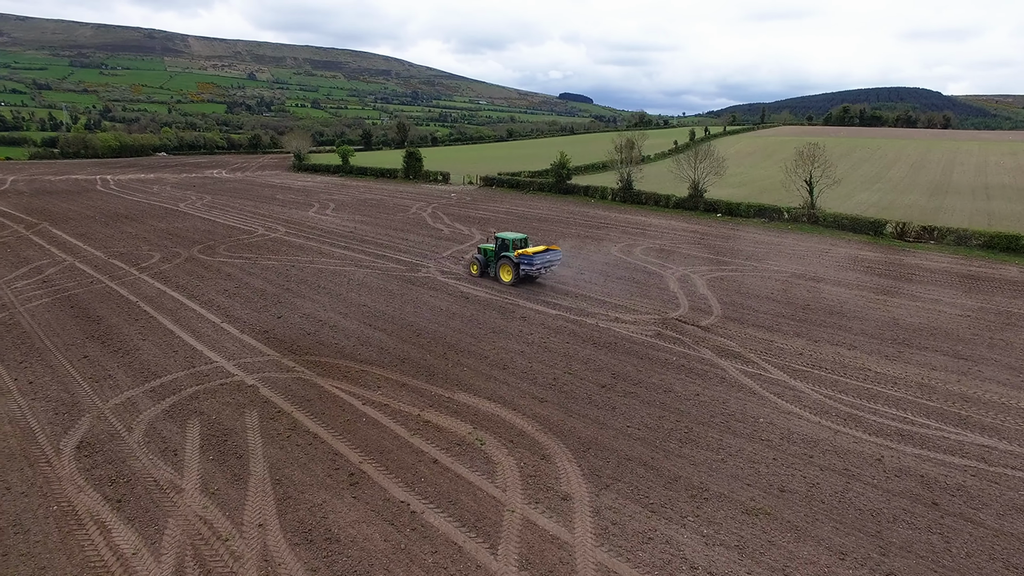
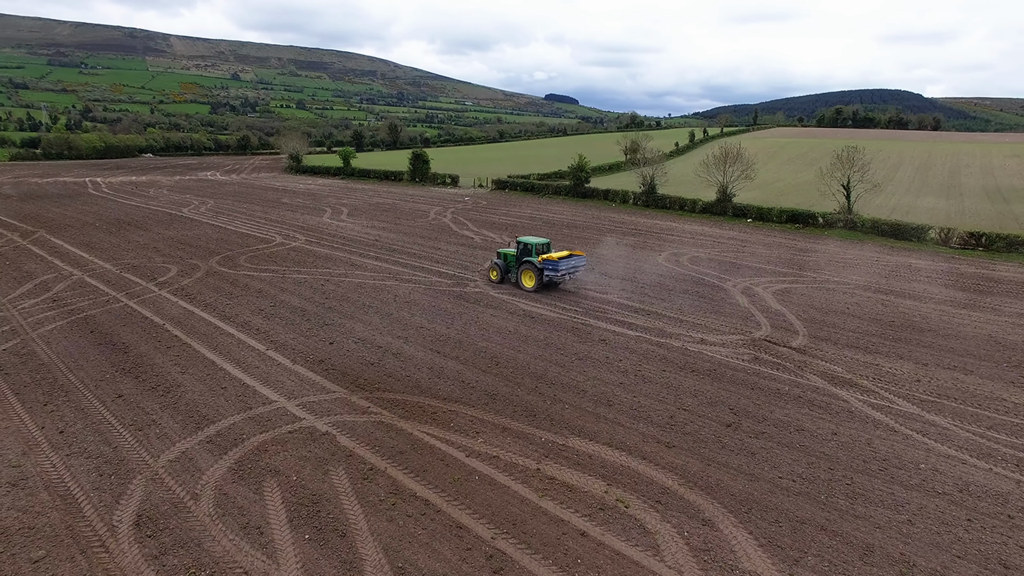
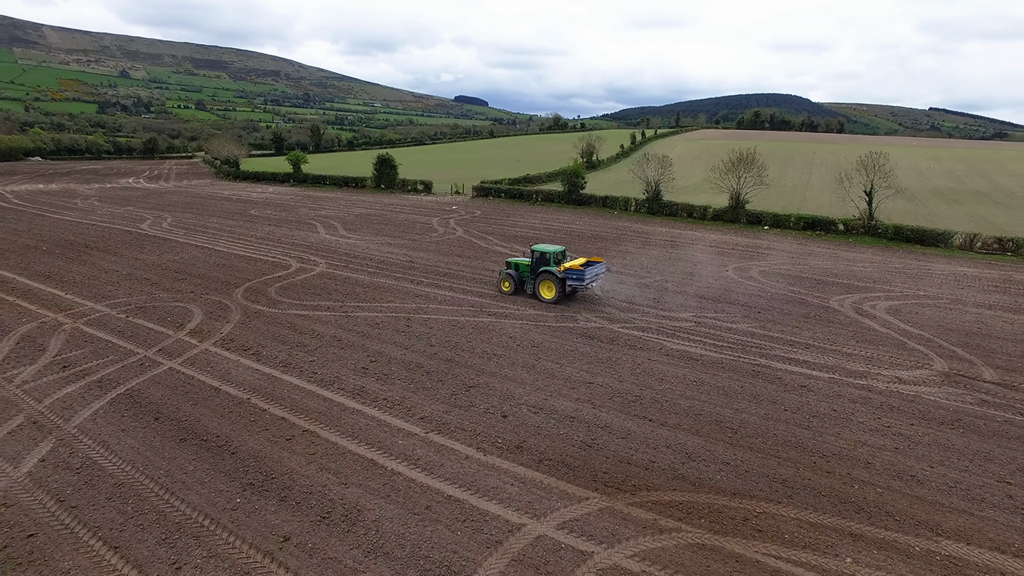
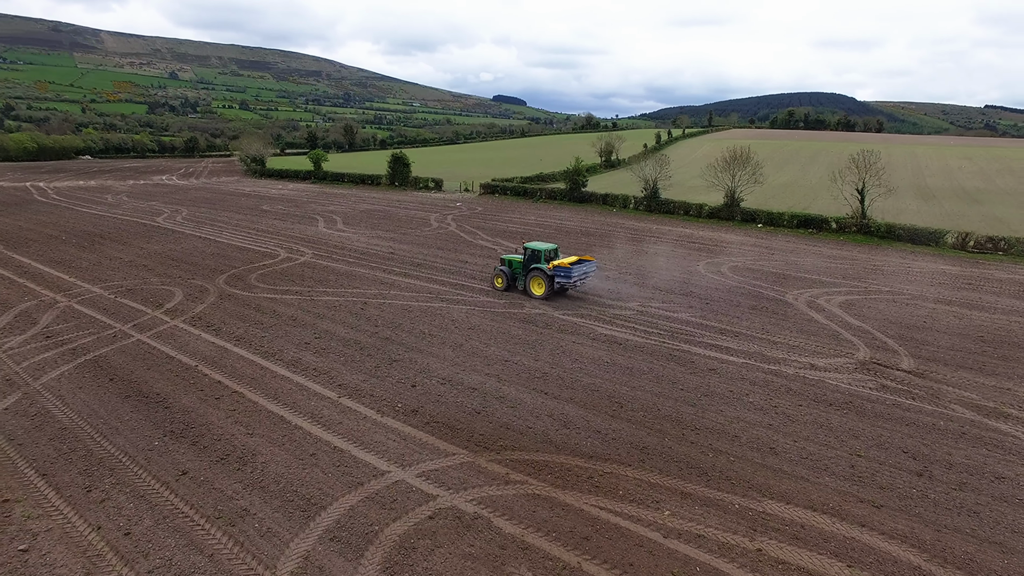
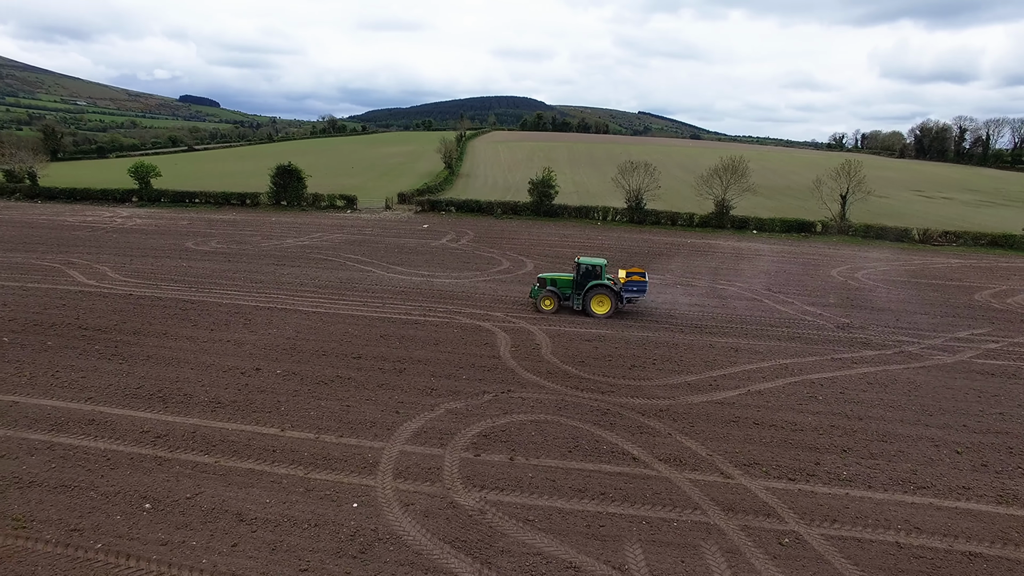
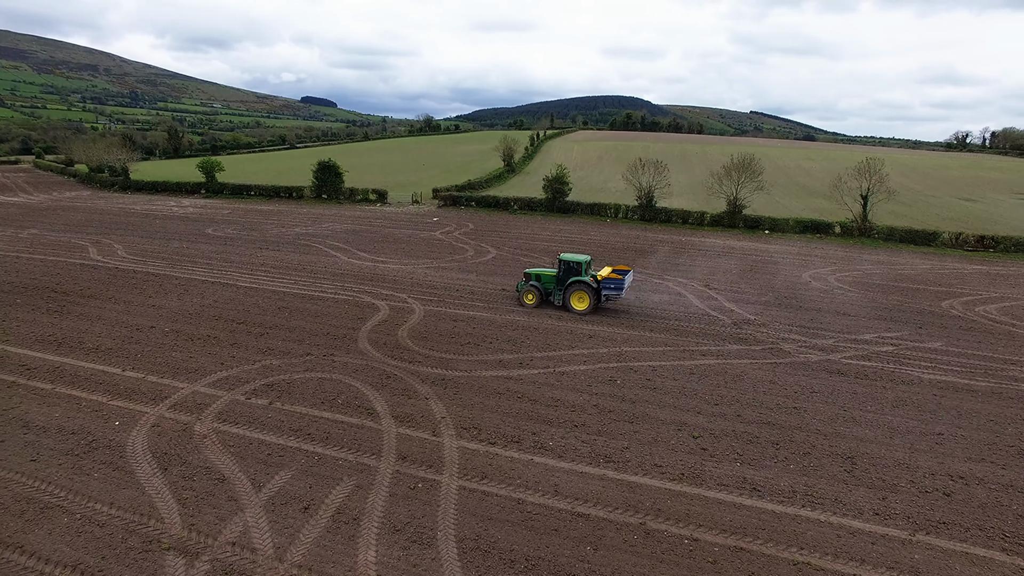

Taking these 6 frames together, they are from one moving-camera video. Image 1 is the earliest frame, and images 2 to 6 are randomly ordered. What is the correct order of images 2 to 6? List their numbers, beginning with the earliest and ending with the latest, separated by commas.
2, 4, 3, 6, 5
